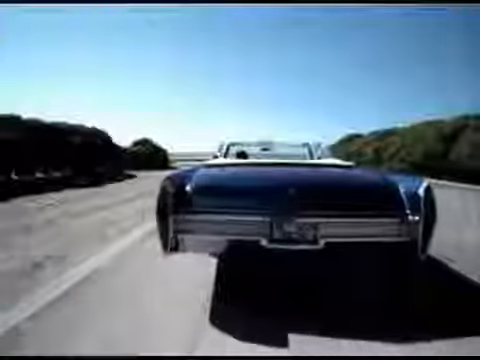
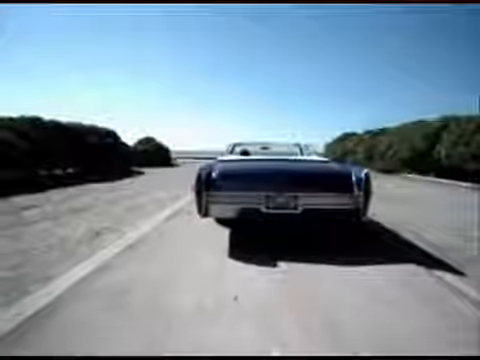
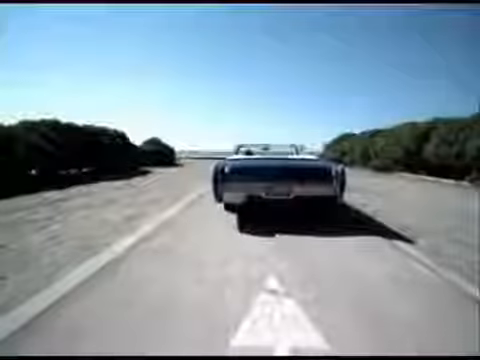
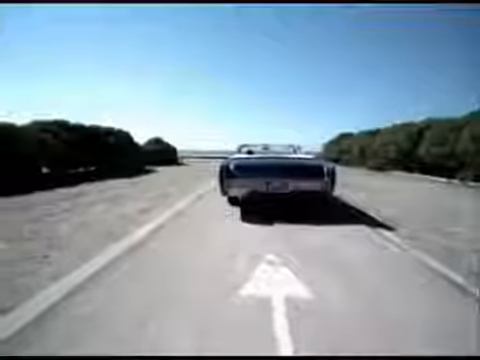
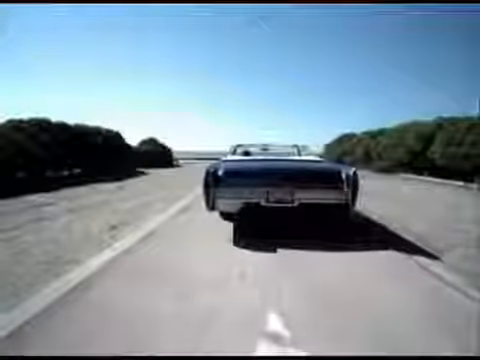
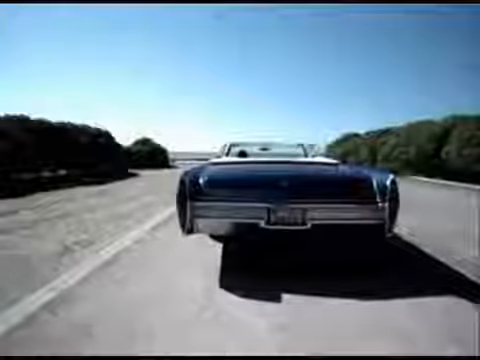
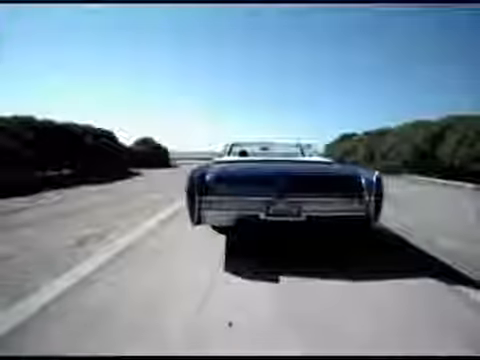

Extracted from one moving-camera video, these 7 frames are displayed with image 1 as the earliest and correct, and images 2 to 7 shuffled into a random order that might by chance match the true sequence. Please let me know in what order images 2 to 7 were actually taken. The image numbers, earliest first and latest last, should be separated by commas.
6, 7, 2, 5, 3, 4
